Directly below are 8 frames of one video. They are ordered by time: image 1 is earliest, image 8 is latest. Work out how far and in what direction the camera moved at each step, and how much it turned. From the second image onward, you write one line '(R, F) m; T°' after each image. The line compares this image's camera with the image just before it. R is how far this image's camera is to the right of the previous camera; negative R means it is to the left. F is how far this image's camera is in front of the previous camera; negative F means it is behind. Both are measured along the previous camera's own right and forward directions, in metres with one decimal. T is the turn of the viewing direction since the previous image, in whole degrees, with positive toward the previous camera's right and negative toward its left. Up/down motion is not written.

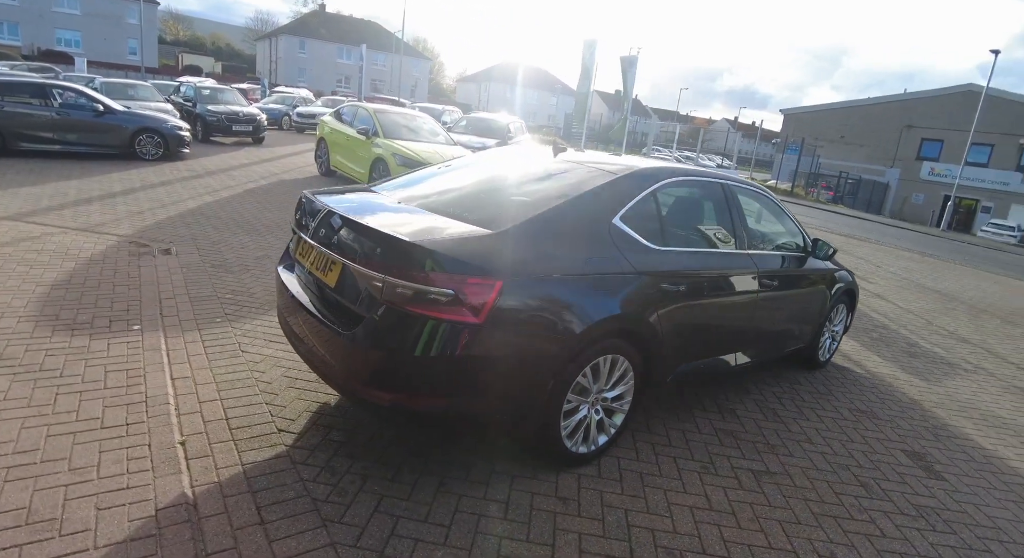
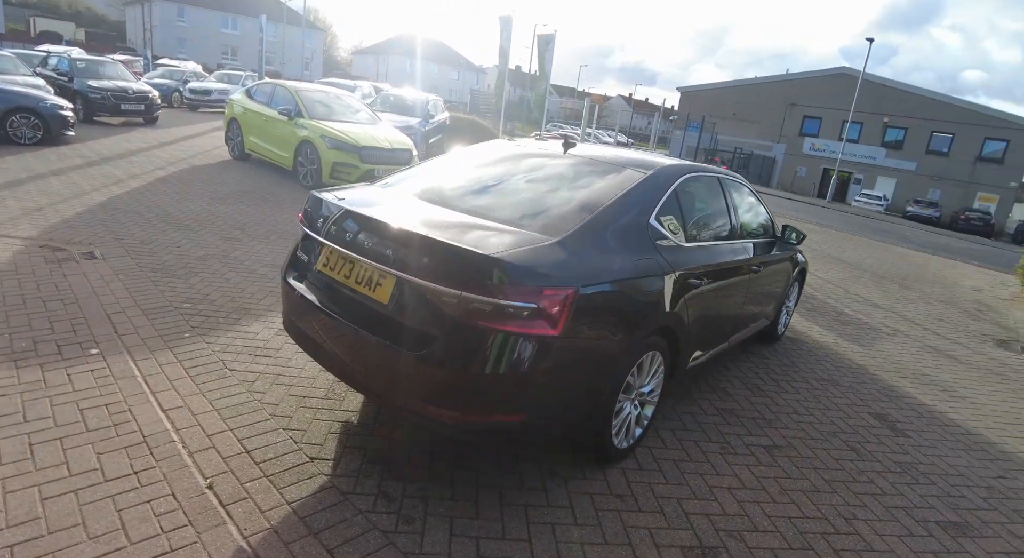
(-0.7, +0.2) m; +10°
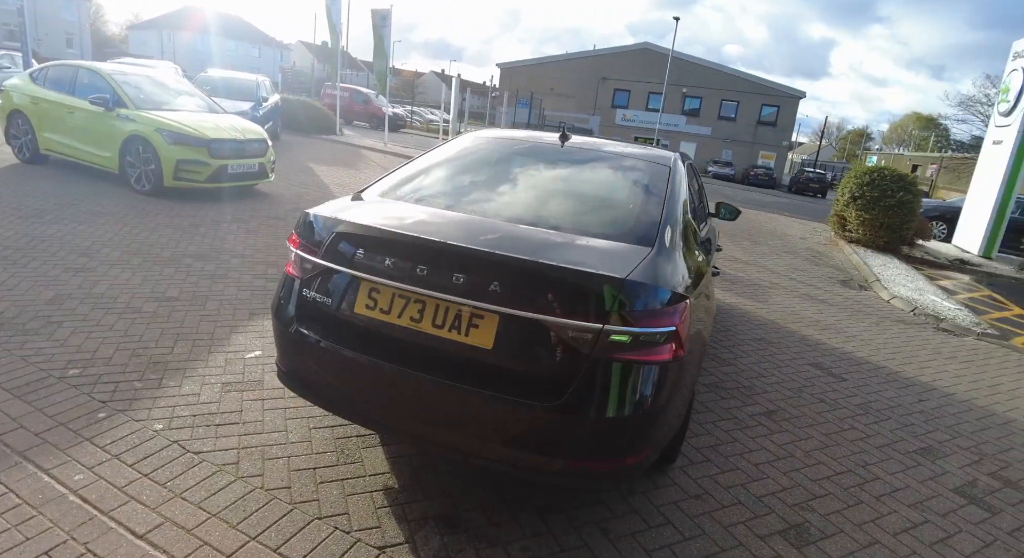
(-1.0, +0.5) m; +17°
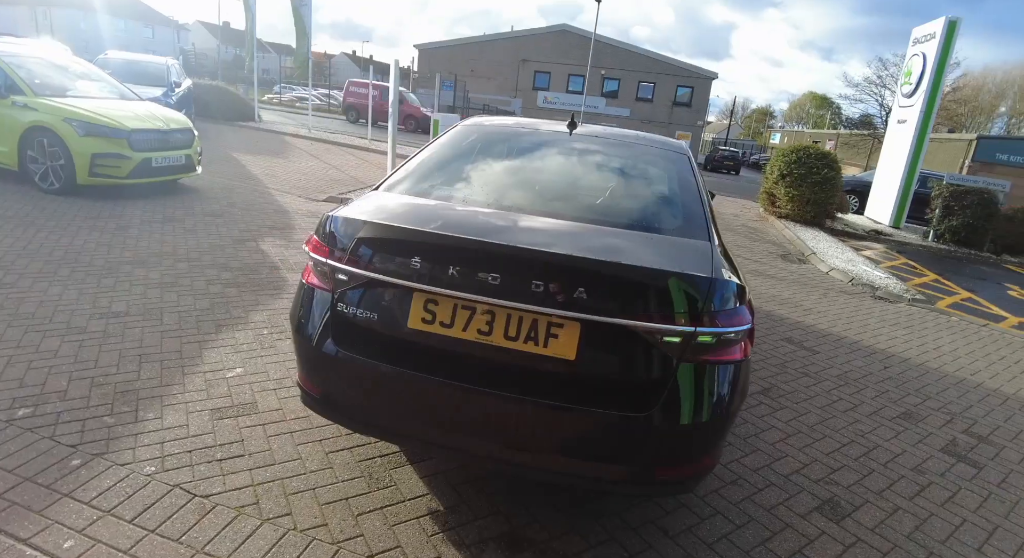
(-0.5, +0.2) m; +8°
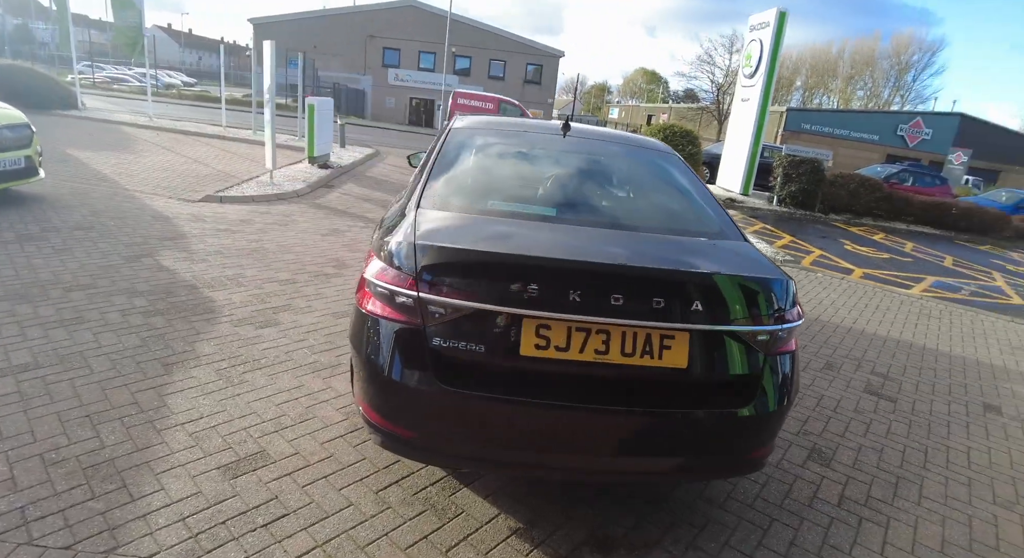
(-0.8, +0.1) m; +15°
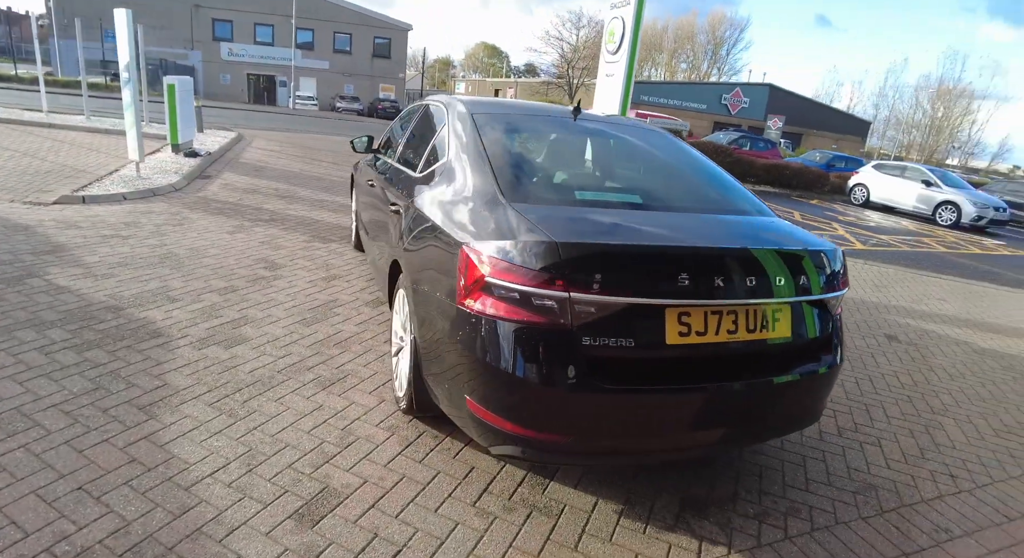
(-0.9, +0.2) m; +15°
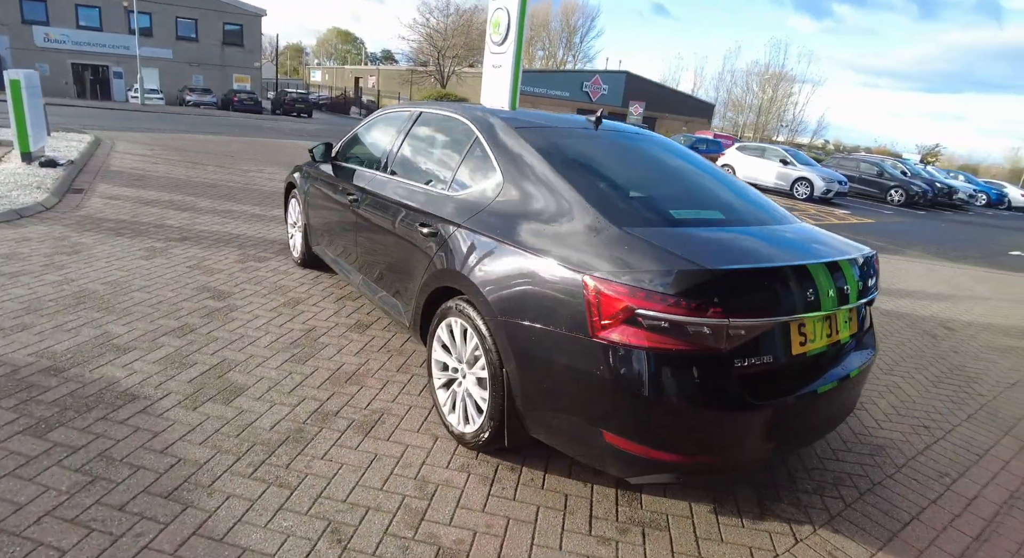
(-0.9, +0.2) m; +13°
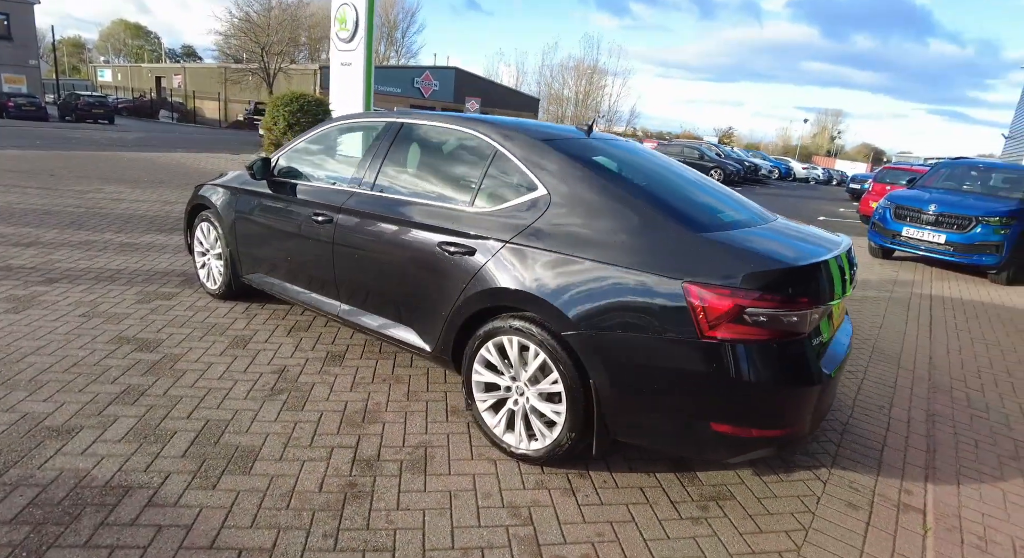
(-0.9, +0.2) m; +16°
